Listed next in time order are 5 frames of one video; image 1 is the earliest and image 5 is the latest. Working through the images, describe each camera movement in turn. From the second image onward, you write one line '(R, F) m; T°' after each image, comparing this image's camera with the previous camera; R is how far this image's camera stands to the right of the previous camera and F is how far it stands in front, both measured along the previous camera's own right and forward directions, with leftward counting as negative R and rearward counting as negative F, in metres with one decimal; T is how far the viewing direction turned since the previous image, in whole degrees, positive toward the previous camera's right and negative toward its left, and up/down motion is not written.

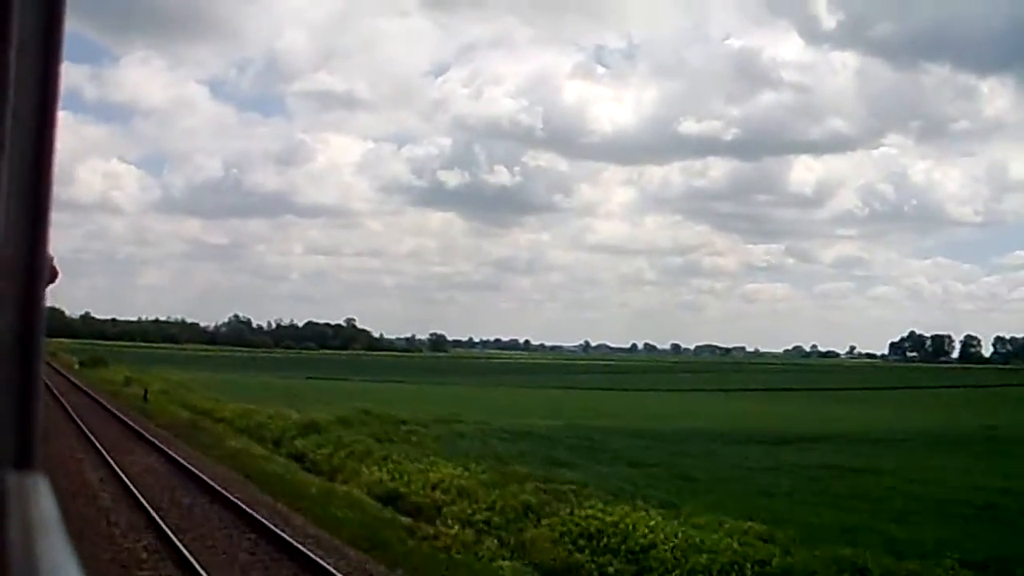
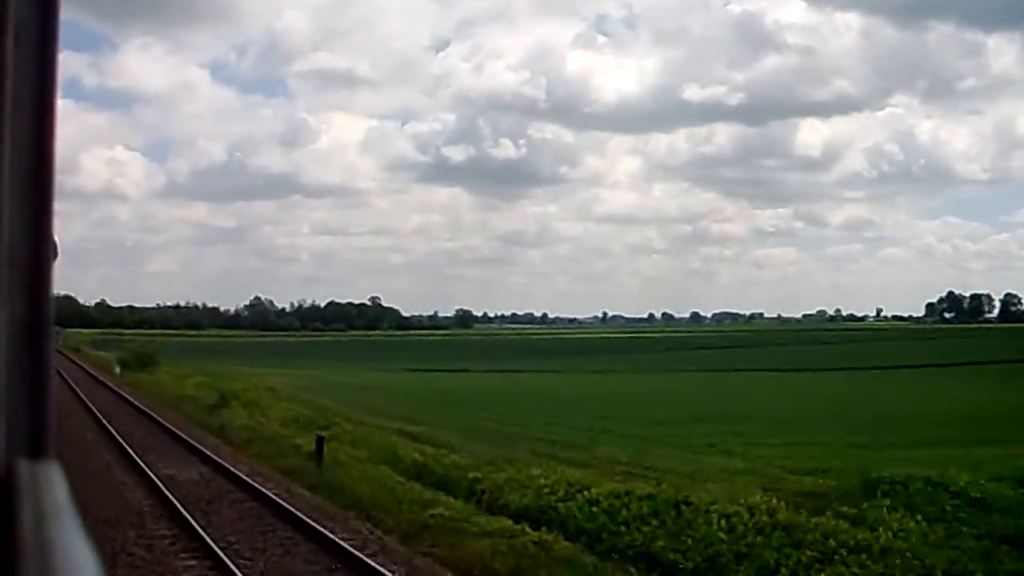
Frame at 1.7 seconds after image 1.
(-0.6, +1.4) m; 0°
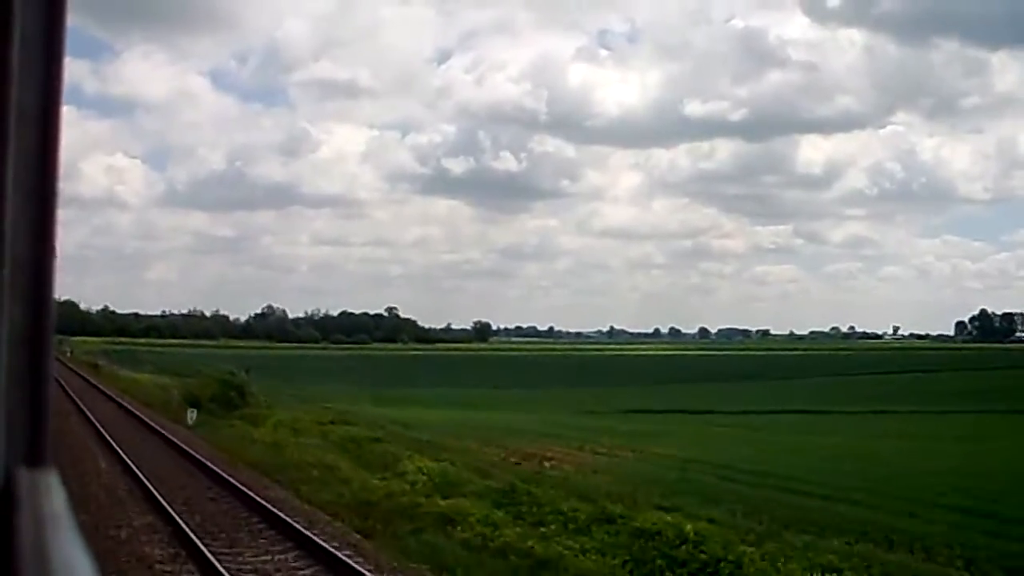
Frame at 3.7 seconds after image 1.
(-0.7, +1.6) m; 0°
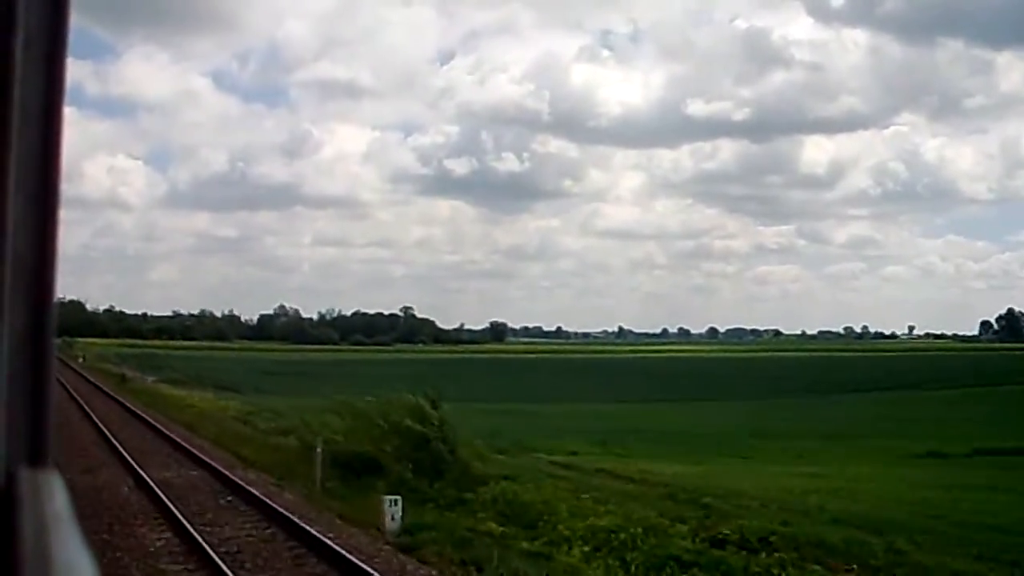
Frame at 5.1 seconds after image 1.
(-0.4, +1.0) m; 0°
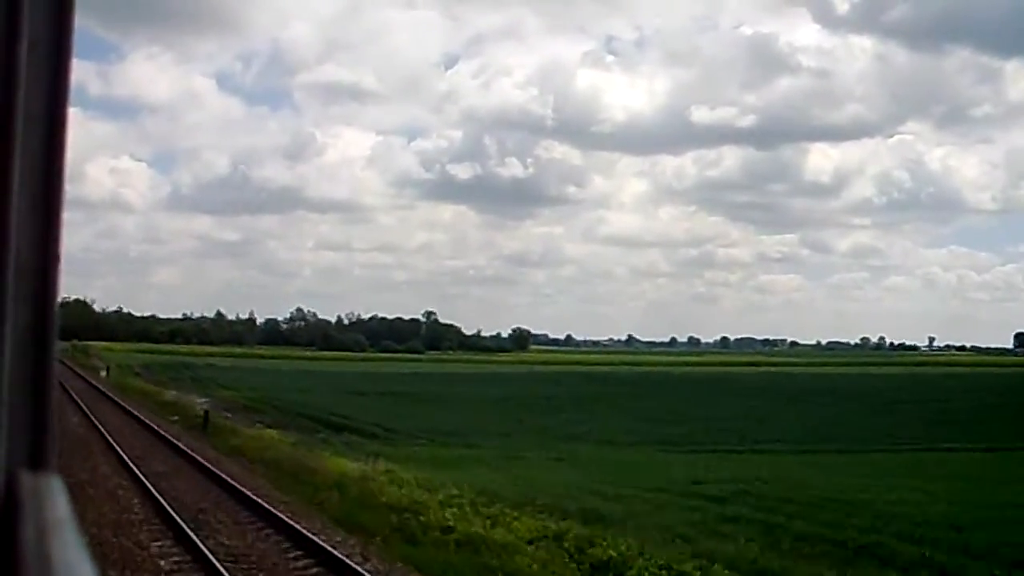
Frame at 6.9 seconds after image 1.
(-0.6, +1.5) m; 0°
